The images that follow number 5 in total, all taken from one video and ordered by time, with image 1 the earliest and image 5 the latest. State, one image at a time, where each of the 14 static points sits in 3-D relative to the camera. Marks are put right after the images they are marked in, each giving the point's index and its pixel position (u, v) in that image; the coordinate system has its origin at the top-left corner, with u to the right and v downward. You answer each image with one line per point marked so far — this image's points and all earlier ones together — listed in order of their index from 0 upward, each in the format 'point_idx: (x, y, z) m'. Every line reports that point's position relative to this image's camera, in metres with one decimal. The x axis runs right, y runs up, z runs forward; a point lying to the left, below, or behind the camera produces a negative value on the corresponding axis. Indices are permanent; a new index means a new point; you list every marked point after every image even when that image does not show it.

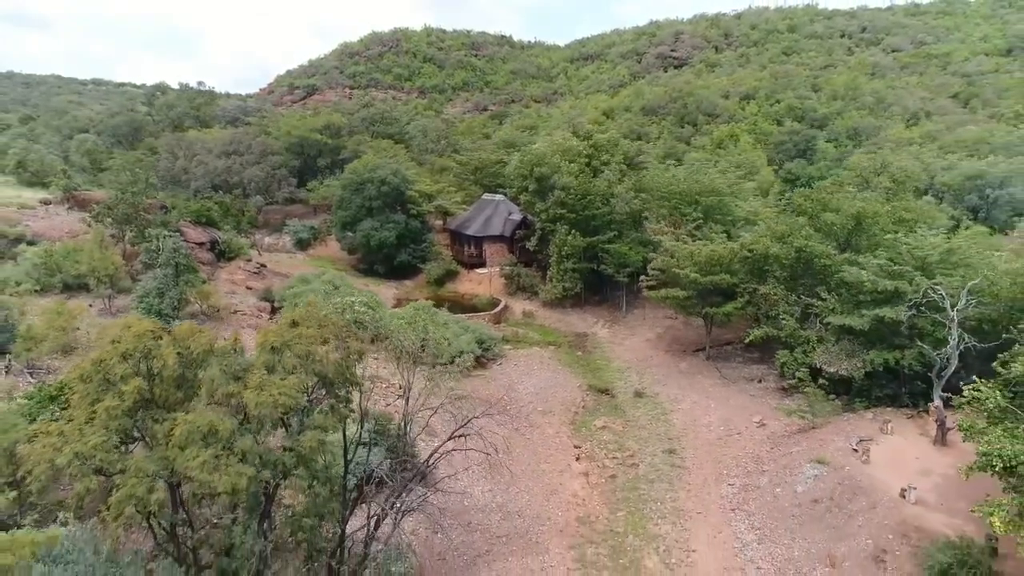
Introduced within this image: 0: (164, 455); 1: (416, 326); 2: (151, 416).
0: (-2.4, -1.1, +8.0) m
1: (-1.4, -0.4, +16.0) m
2: (-2.6, -0.9, +8.2) m
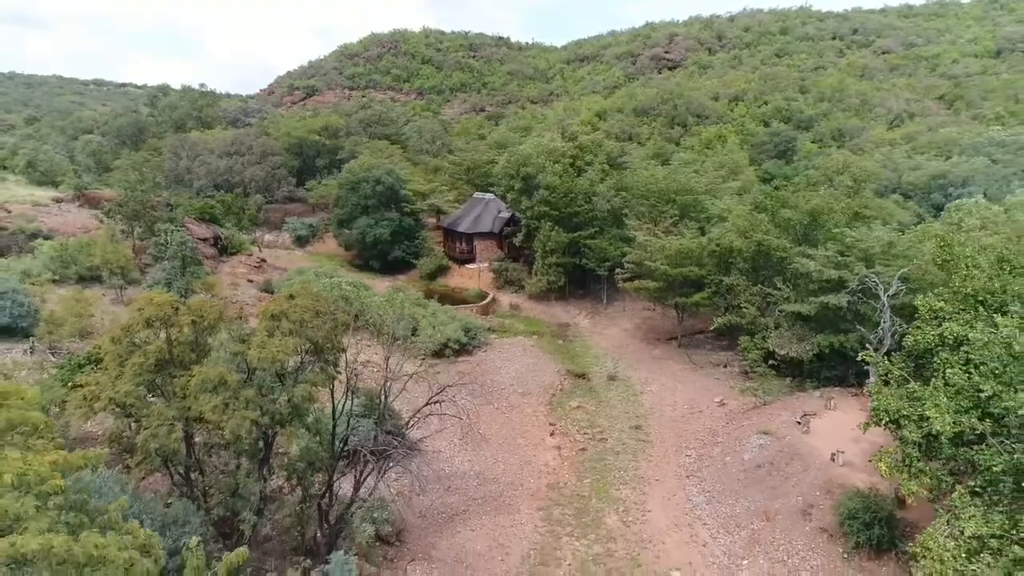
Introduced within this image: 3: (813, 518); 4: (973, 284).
0: (-2.7, -0.9, +9.7) m
1: (-1.8, -0.2, +17.7) m
2: (-3.0, -0.7, +10.0) m
3: (+3.7, -2.8, +14.2) m
4: (+4.8, 0.0, +12.1) m
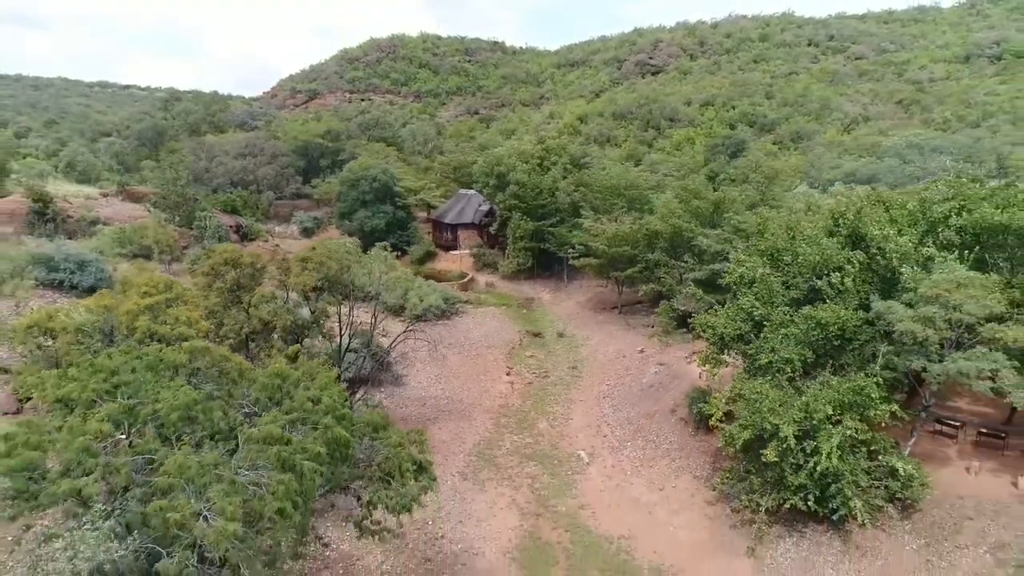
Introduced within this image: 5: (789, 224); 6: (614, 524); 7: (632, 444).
0: (-3.6, -0.3, +15.7) m
1: (-2.6, +0.4, +23.7) m
2: (-3.8, -0.1, +15.9) m
3: (+2.9, -2.2, +20.2) m
4: (+4.0, +0.7, +18.1) m
5: (+4.5, +1.0, +18.6) m
6: (+1.4, -3.3, +16.4) m
7: (+2.1, -2.7, +19.9) m
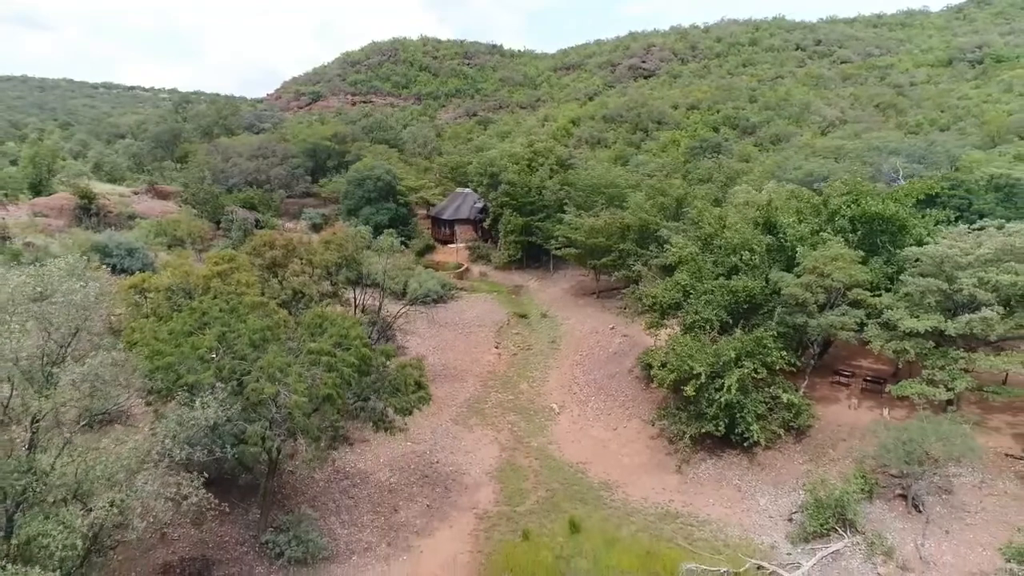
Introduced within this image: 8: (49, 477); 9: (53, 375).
0: (-3.9, +0.1, +19.8) m
1: (-2.9, +0.8, +27.9) m
2: (-4.1, +0.3, +20.1) m
3: (+2.6, -1.8, +24.3) m
4: (+3.6, +1.1, +22.2) m
5: (+4.1, +1.4, +22.7) m
6: (+1.1, -2.9, +20.5) m
7: (+1.7, -2.3, +24.0) m
8: (-4.0, -1.6, +10.0) m
9: (-4.1, -0.8, +10.4) m
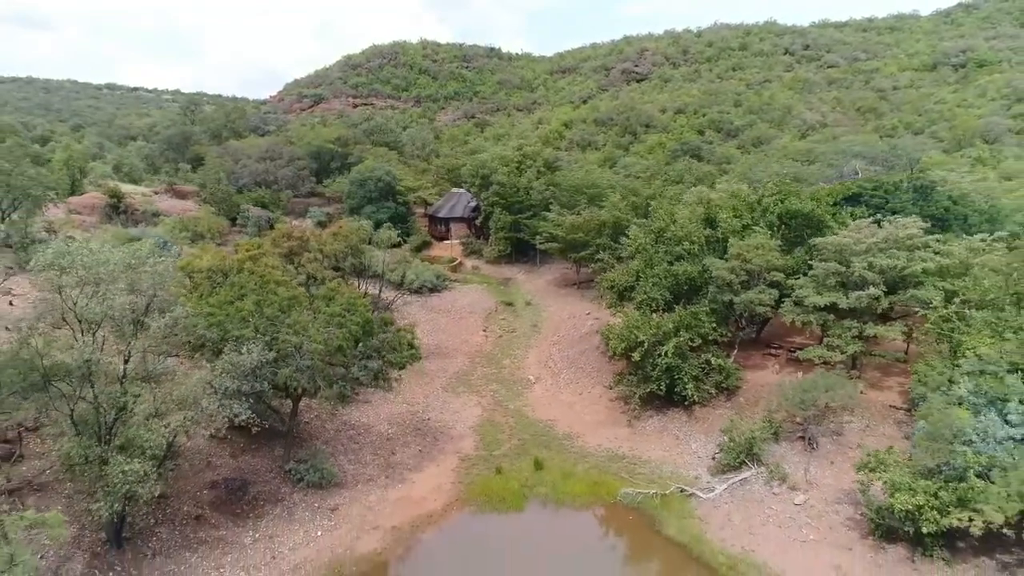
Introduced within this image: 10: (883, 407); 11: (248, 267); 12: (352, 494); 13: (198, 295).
0: (-4.3, +0.4, +23.5) m
1: (-3.4, +1.1, +31.6) m
2: (-4.5, +0.6, +23.8) m
3: (+2.1, -1.5, +28.1) m
4: (+3.2, +1.4, +25.9) m
5: (+3.7, +1.7, +26.5) m
6: (+0.7, -2.6, +24.2) m
7: (+1.3, -2.0, +27.7) m
8: (-4.4, -1.3, +13.8) m
9: (-4.5, -0.5, +14.2) m
10: (+6.4, -2.0, +19.9) m
11: (-4.4, +0.3, +19.5) m
12: (-2.5, -3.2, +18.2) m
13: (-4.8, -0.1, +17.8) m
